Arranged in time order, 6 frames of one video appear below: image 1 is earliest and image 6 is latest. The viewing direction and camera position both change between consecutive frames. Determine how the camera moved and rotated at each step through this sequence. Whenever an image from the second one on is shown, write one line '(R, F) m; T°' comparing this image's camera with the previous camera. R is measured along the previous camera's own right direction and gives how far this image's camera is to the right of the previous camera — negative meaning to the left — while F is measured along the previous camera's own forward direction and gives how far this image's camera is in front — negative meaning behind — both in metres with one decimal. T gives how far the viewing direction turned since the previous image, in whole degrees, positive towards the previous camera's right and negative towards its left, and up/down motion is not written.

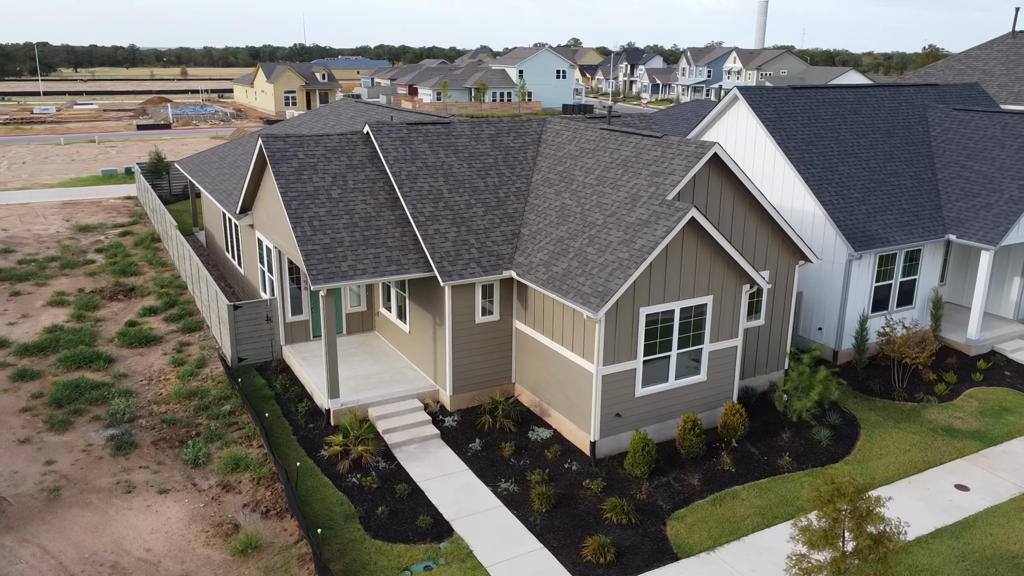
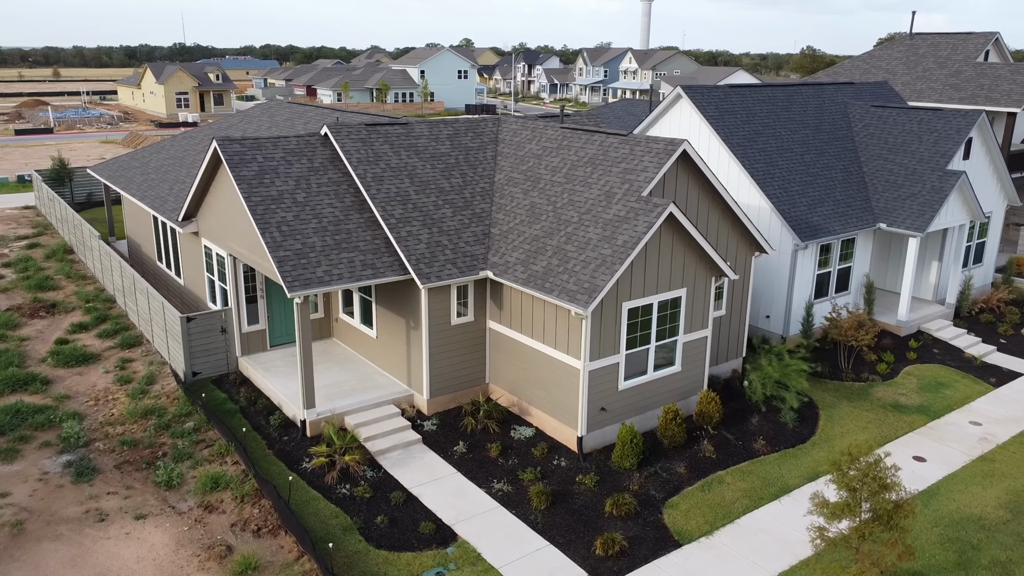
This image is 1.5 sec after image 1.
(-1.4, +0.1) m; +7°
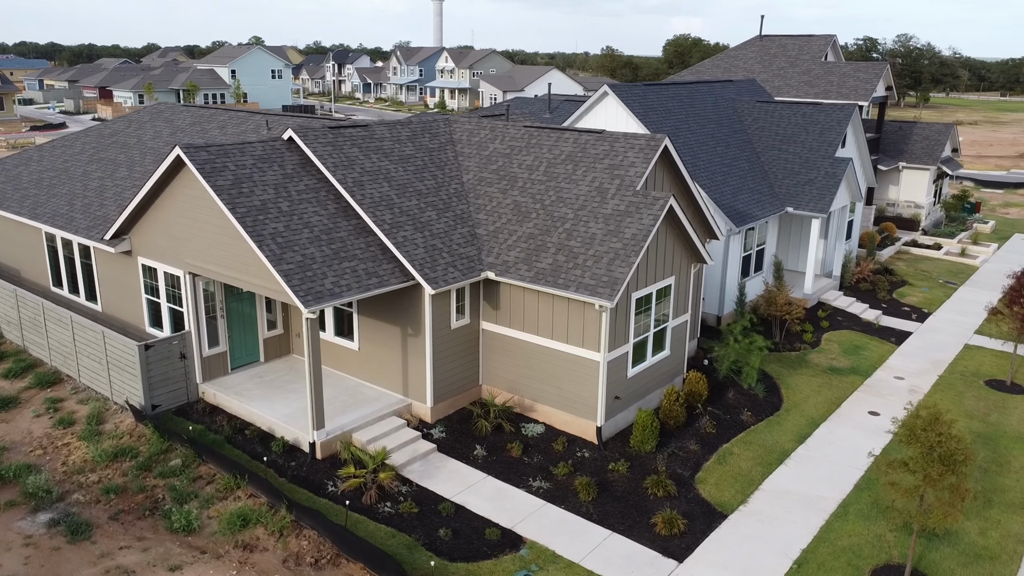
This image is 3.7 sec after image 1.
(-3.4, +0.4) m; +14°
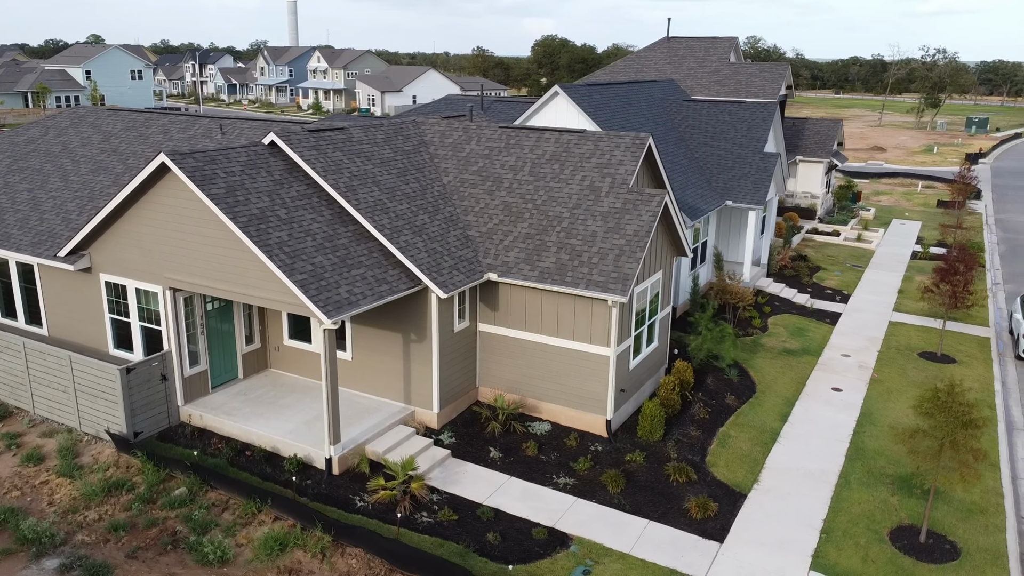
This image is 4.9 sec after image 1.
(-2.3, +0.2) m; +10°
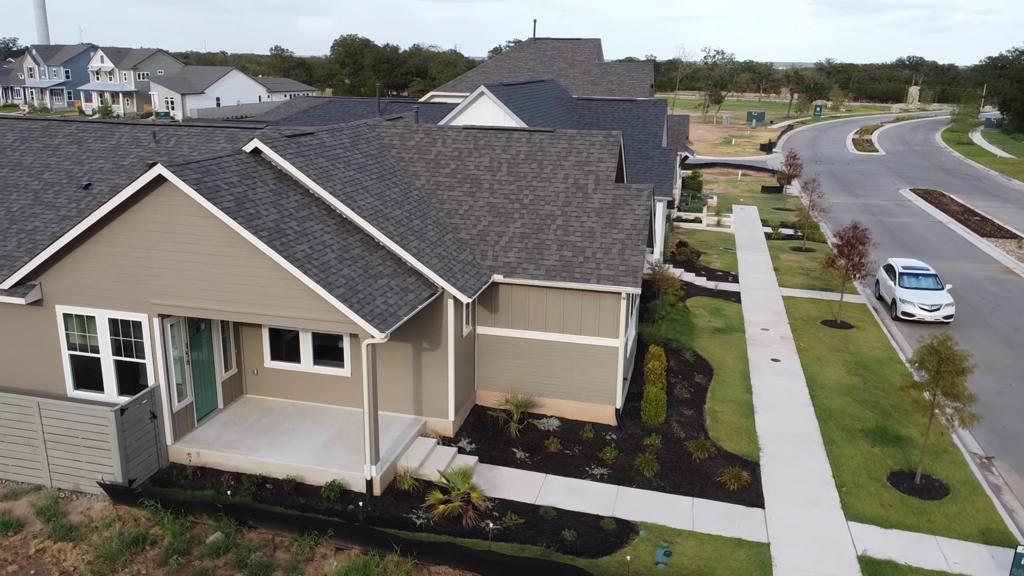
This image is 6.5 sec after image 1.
(-3.6, +0.4) m; +14°
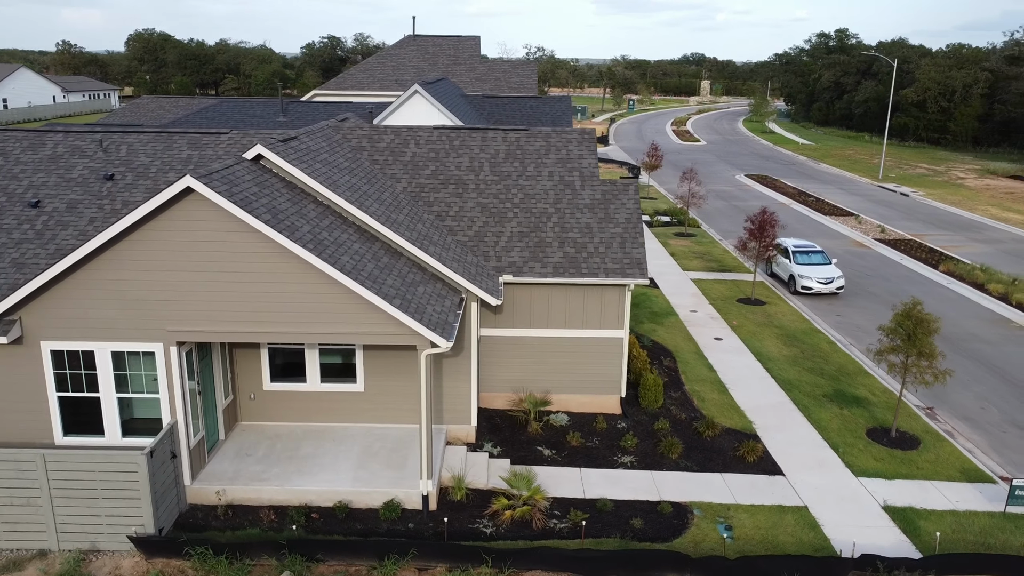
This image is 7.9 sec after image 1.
(-3.3, +0.4) m; +13°
